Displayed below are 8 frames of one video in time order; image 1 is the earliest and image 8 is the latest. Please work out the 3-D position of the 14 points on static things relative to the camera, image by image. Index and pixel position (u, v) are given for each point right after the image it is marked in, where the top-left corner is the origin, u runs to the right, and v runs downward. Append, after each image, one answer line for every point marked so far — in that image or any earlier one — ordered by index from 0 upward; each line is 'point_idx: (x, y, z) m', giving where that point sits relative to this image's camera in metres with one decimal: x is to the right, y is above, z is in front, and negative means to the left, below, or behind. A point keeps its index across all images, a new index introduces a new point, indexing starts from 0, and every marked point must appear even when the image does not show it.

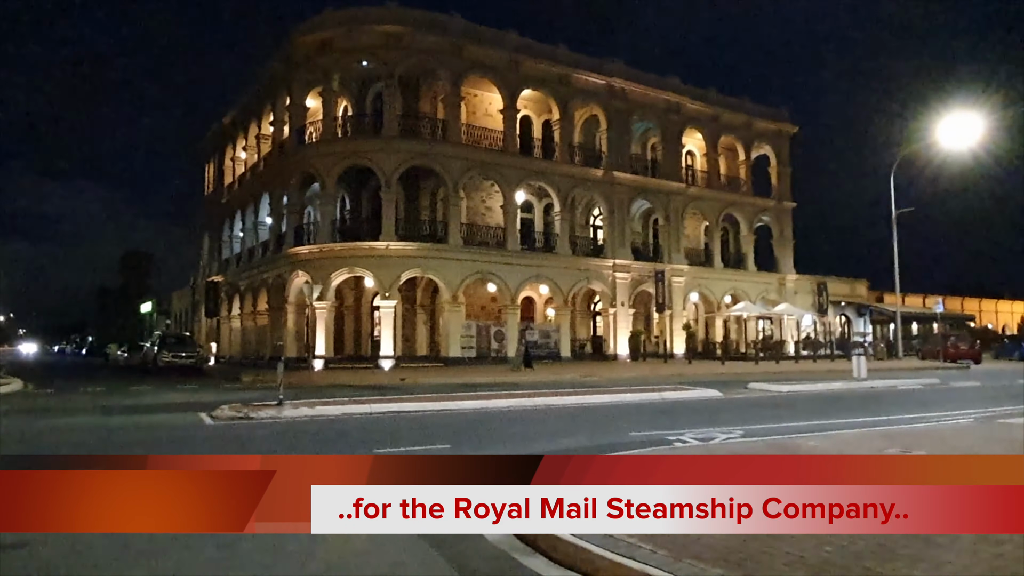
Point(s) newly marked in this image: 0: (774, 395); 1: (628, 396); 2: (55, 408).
0: (+6.4, -2.6, +18.7) m
1: (+2.6, -2.4, +16.9) m
2: (-10.0, -2.7, +16.8) m
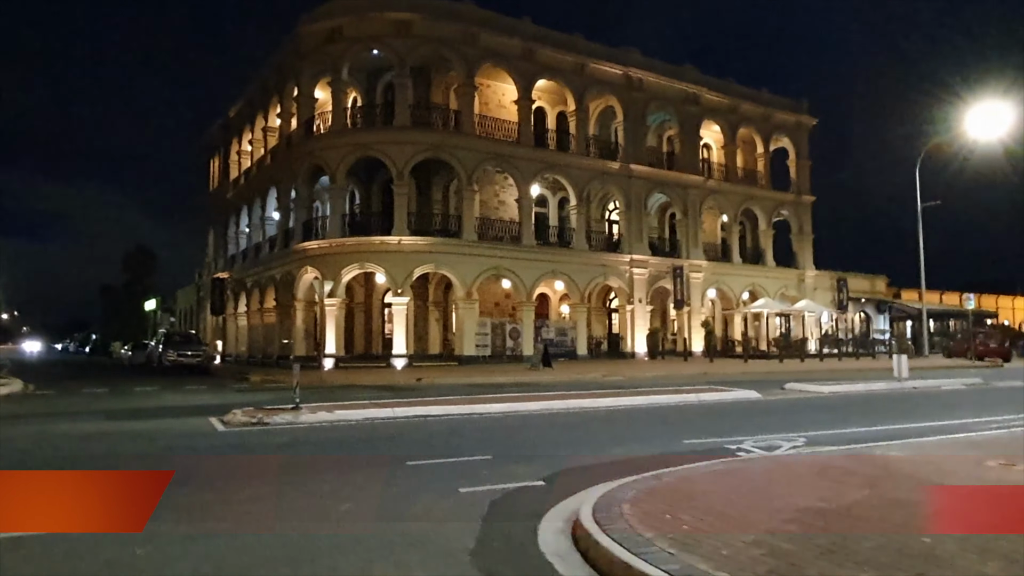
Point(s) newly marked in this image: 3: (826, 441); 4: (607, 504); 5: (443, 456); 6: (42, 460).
0: (+7.0, -2.5, +17.7) m
1: (+3.1, -2.3, +15.9) m
2: (-9.5, -2.6, +15.9) m
3: (+4.3, -2.1, +10.4) m
4: (+0.8, -1.7, +6.2) m
5: (-0.8, -2.0, +9.0) m
6: (-5.8, -2.1, +9.4) m
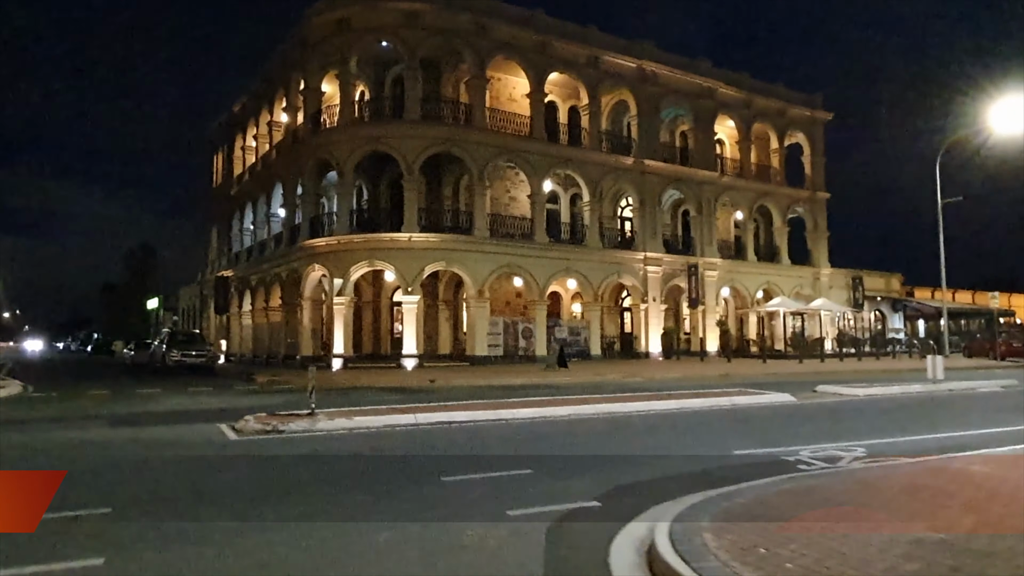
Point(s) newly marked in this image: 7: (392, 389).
0: (+7.4, -2.4, +16.9) m
1: (+3.6, -2.2, +15.1) m
2: (-9.0, -2.5, +15.1) m
3: (+4.7, -2.1, +9.6) m
4: (+1.2, -1.7, +5.4) m
5: (-0.4, -1.9, +8.2) m
6: (-5.3, -2.1, +8.6) m
7: (-3.0, -2.6, +19.7) m
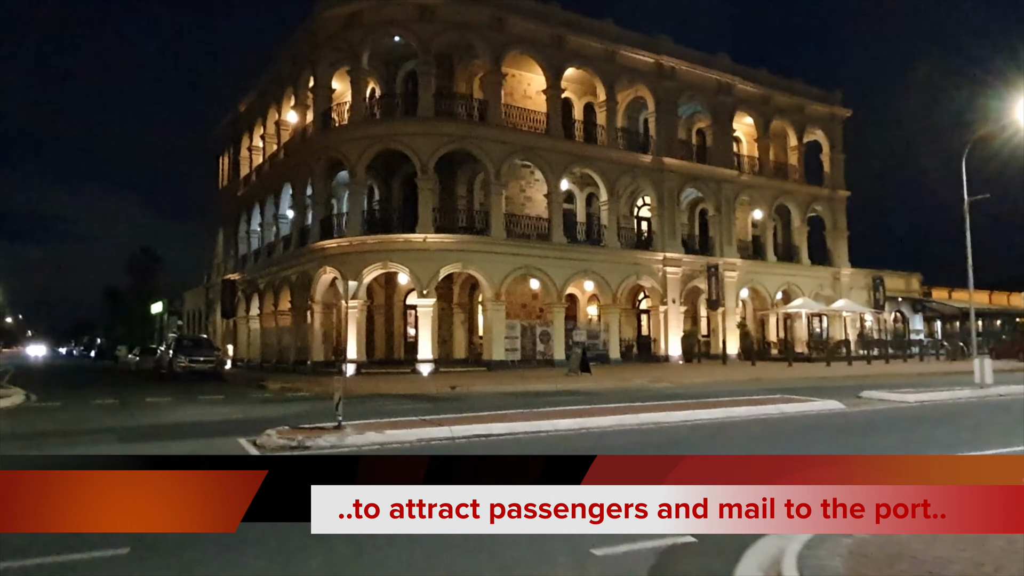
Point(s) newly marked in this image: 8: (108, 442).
0: (+8.1, -2.4, +16.0) m
1: (+4.2, -2.2, +14.2) m
2: (-8.4, -2.6, +14.2) m
3: (+5.3, -2.0, +8.7) m
4: (+1.8, -1.7, +4.5) m
5: (+0.3, -1.9, +7.3) m
6: (-4.7, -2.1, +7.7) m
7: (-2.4, -2.7, +18.8) m
8: (-6.6, -2.4, +12.3) m
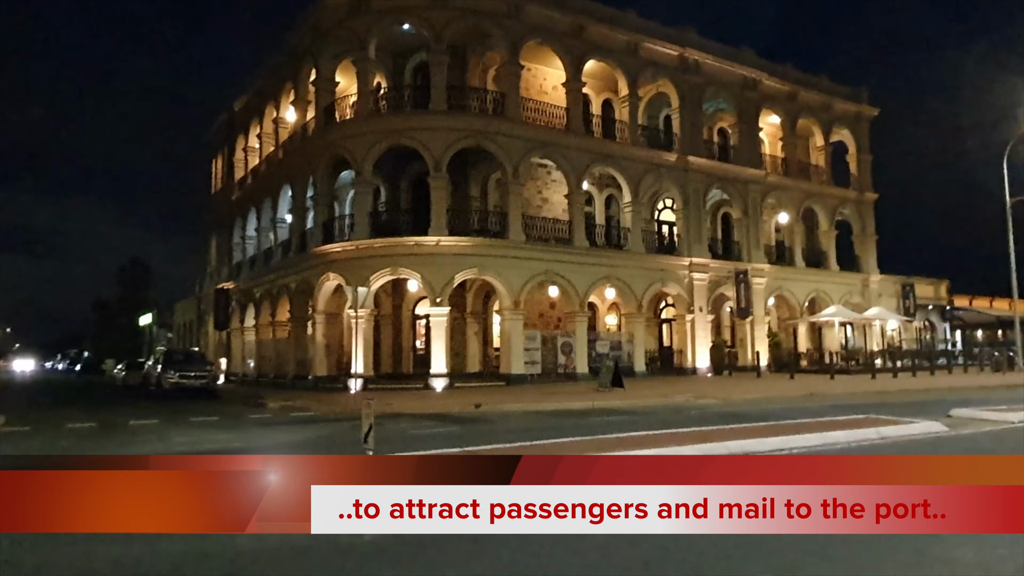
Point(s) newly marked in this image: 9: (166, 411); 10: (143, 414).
0: (+8.9, -2.5, +13.8) m
1: (+5.1, -2.3, +12.0) m
2: (-7.6, -2.7, +11.9) m
3: (+6.2, -2.0, +6.5) m
4: (+2.7, -1.6, +2.3) m
5: (+1.1, -1.9, +5.1) m
6: (-3.8, -2.1, +5.4) m
7: (-1.6, -2.8, +16.6) m
8: (-5.7, -2.5, +10.0) m
9: (-8.9, -3.1, +19.6) m
10: (-9.1, -3.1, +18.7) m
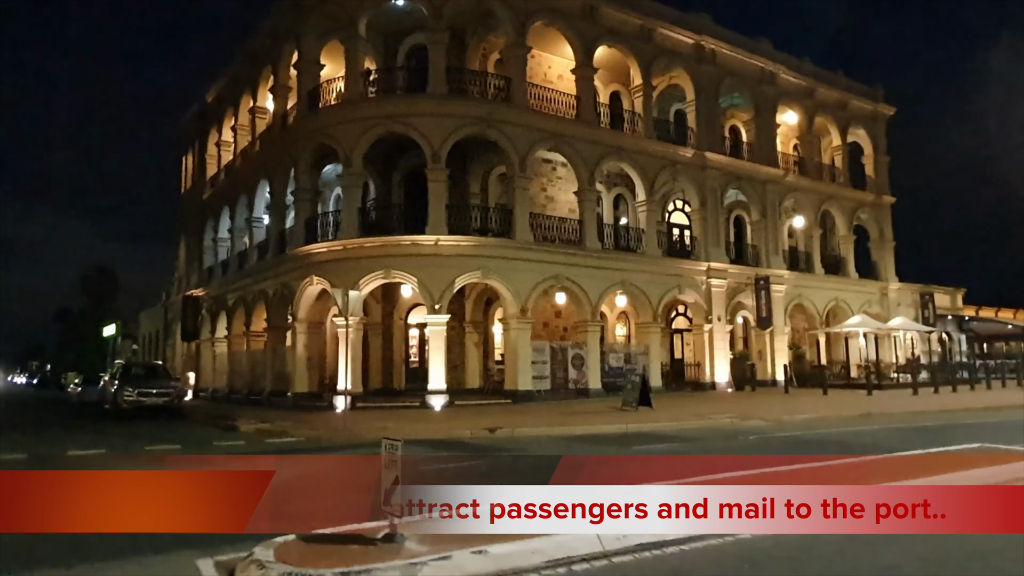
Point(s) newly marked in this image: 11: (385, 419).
0: (+9.4, -2.5, +11.3) m
1: (+5.7, -2.2, +9.3) m
2: (-6.9, -2.6, +8.8) m
3: (+7.0, -1.9, +3.9) m
4: (+3.6, -1.4, -0.4) m
5: (+2.0, -1.7, +2.3) m
6: (-3.0, -1.9, +2.5) m
7: (-1.2, -2.8, +13.7) m
8: (-5.0, -2.4, +7.0) m
9: (-8.5, -3.2, +16.6) m
10: (-8.6, -3.1, +15.6) m
11: (-3.2, -3.3, +19.2) m
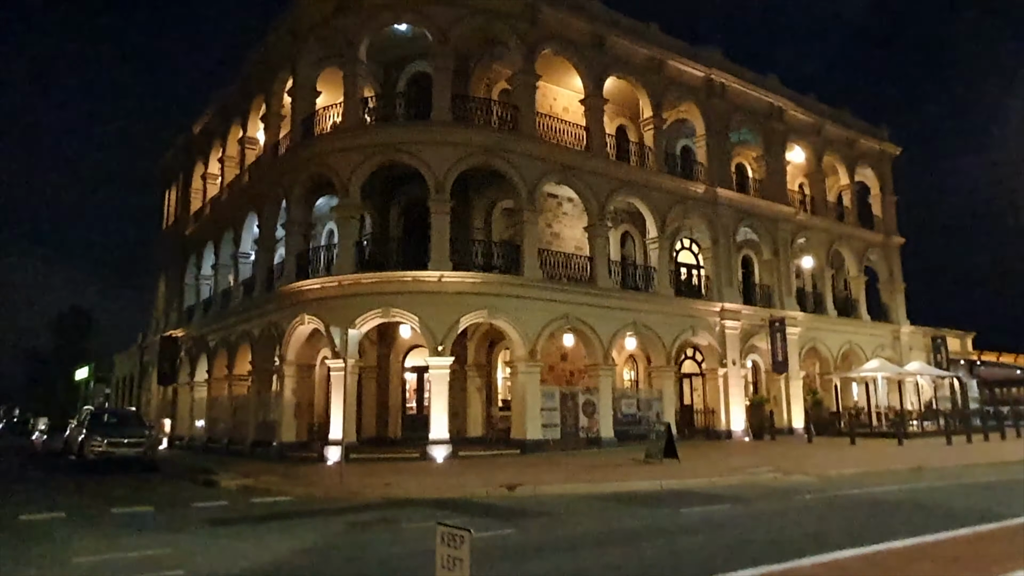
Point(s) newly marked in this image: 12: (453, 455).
0: (+9.9, -3.0, +9.8) m
1: (+6.2, -2.6, +7.7) m
2: (-6.4, -2.9, +6.9) m
3: (+7.7, -1.9, +2.4) m
4: (+4.4, -1.2, -2.0) m
5: (+2.7, -1.7, +0.7) m
6: (-2.3, -1.9, +0.7) m
7: (-0.7, -3.4, +11.9) m
8: (-4.5, -2.6, +5.2) m
9: (-8.1, -3.9, +14.6) m
10: (-8.3, -3.8, +13.6) m
11: (-2.9, -4.2, +17.3) m
12: (-1.5, -4.3, +19.9) m
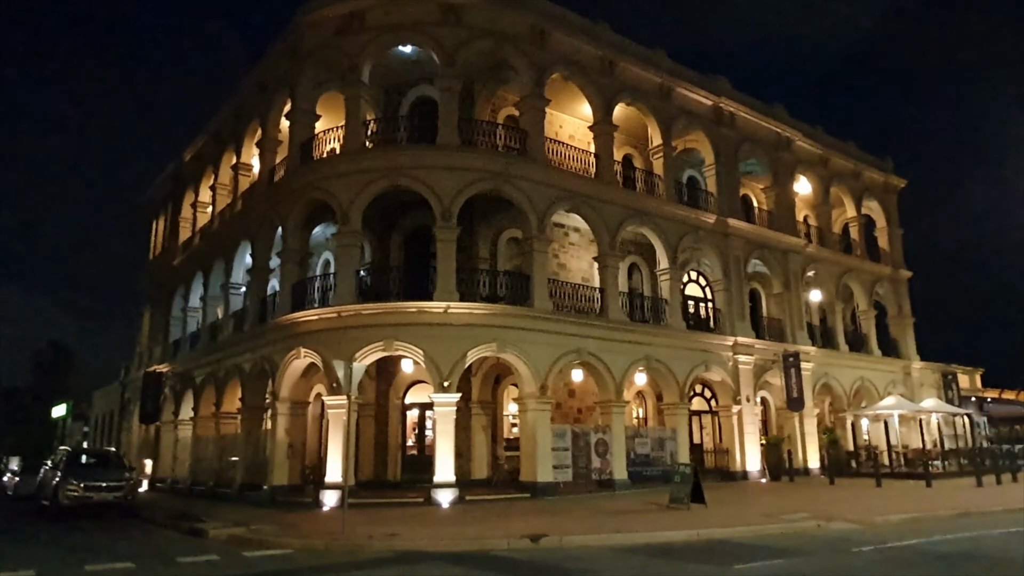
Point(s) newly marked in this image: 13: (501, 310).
0: (+10.3, -3.3, +8.7) m
1: (+6.7, -2.8, +6.6) m
2: (-5.9, -3.0, +5.5) m
3: (+8.3, -1.9, +1.3) m
4: (+5.1, -1.0, -3.1) m
5: (+3.3, -1.6, -0.5) m
6: (-1.7, -1.7, -0.5) m
7: (-0.3, -3.8, +10.6) m
8: (-3.9, -2.6, +3.8) m
9: (-7.8, -4.4, +13.1) m
10: (-7.9, -4.2, +12.1) m
11: (-2.6, -4.8, +15.9) m
12: (-1.3, -5.1, +18.5) m
13: (-0.3, -0.6, +19.6) m
